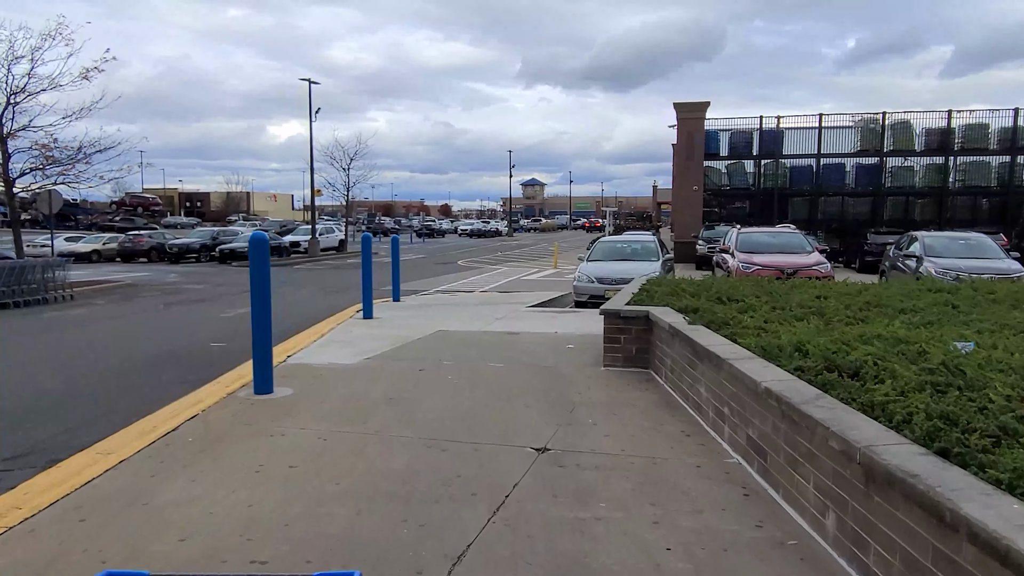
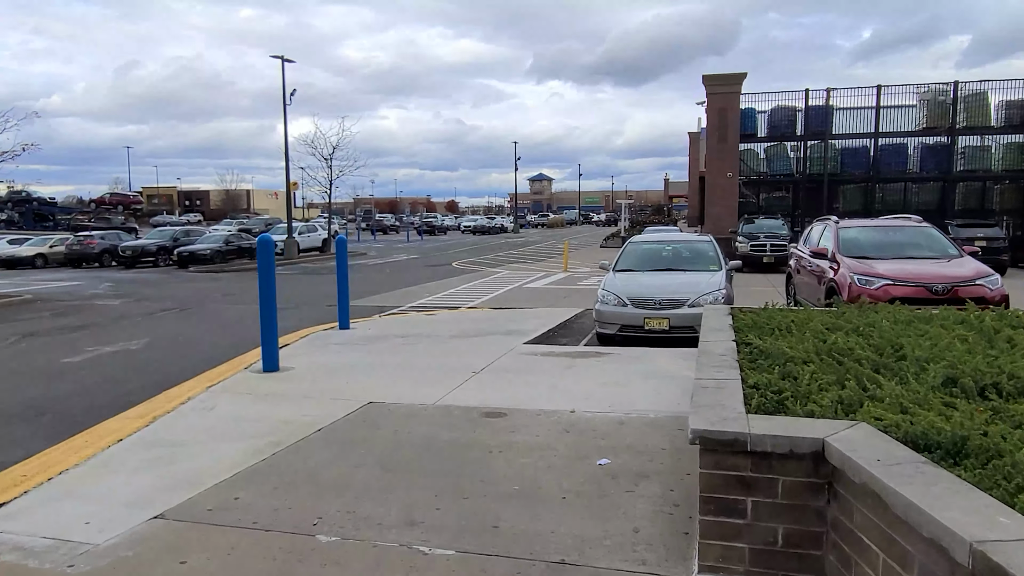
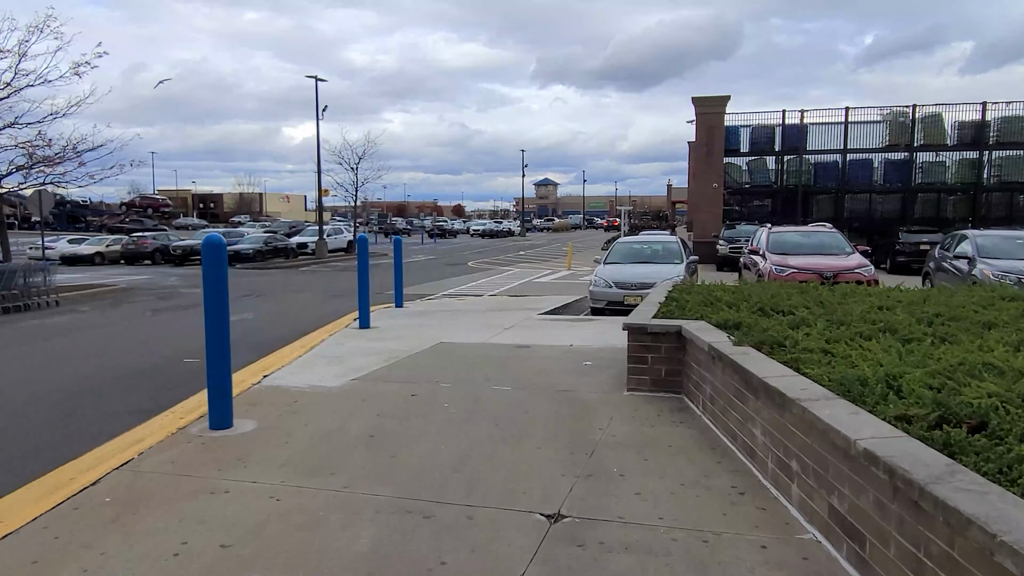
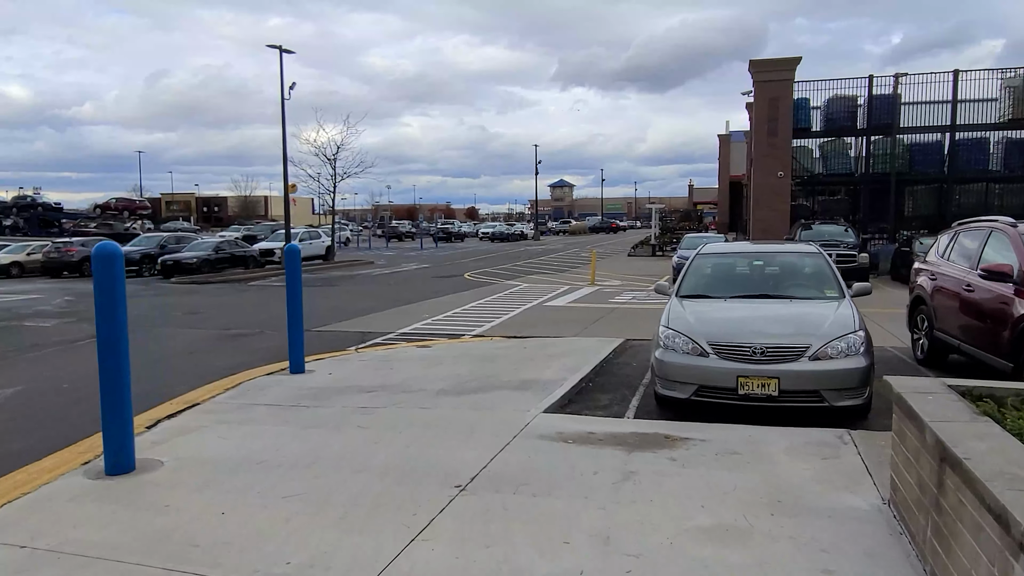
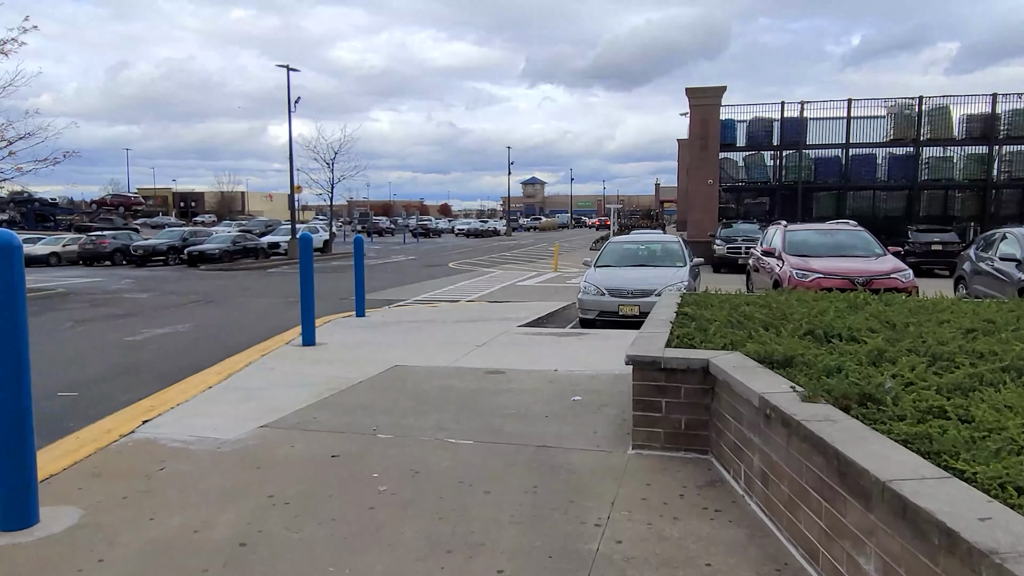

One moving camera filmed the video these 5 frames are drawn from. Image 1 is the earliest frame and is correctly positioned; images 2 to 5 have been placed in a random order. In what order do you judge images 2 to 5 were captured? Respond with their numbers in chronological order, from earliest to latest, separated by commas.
3, 5, 2, 4
